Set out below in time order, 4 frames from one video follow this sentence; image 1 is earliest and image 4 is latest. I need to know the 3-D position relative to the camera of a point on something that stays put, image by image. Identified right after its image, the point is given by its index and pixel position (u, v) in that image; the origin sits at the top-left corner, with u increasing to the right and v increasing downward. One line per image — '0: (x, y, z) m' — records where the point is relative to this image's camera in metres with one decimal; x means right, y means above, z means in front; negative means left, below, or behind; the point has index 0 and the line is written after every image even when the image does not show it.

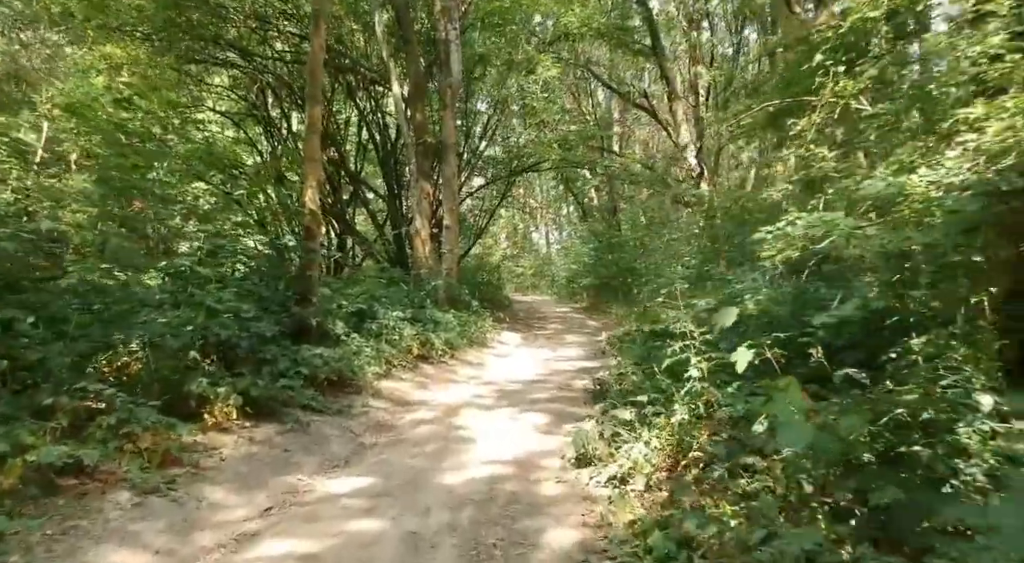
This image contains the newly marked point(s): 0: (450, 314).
0: (-1.2, -0.6, +12.1) m
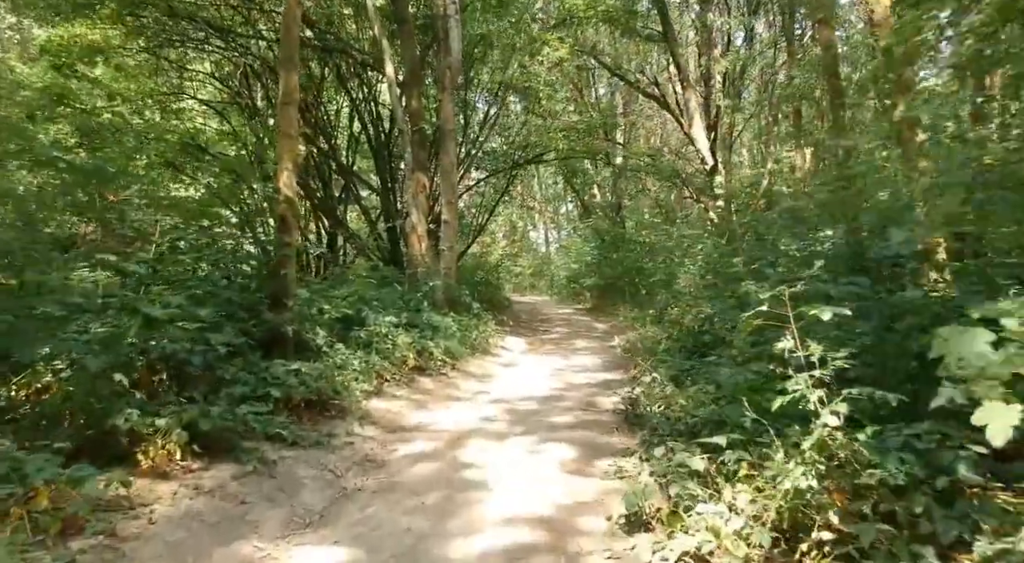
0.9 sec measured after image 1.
0: (-1.1, -0.6, +10.9) m
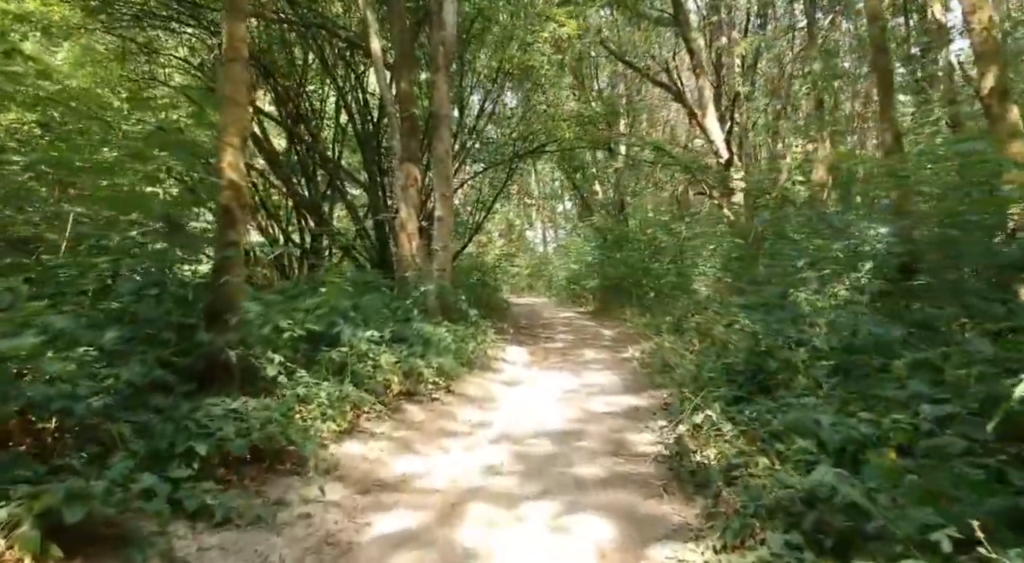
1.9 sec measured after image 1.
0: (-1.0, -0.7, +9.5) m
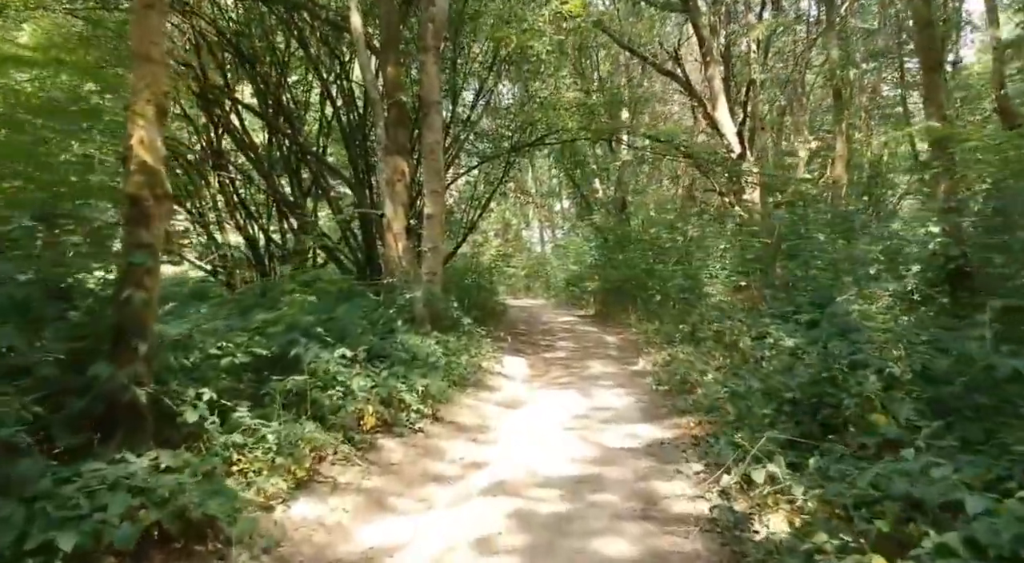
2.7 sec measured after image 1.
0: (-1.1, -0.8, +8.4) m
